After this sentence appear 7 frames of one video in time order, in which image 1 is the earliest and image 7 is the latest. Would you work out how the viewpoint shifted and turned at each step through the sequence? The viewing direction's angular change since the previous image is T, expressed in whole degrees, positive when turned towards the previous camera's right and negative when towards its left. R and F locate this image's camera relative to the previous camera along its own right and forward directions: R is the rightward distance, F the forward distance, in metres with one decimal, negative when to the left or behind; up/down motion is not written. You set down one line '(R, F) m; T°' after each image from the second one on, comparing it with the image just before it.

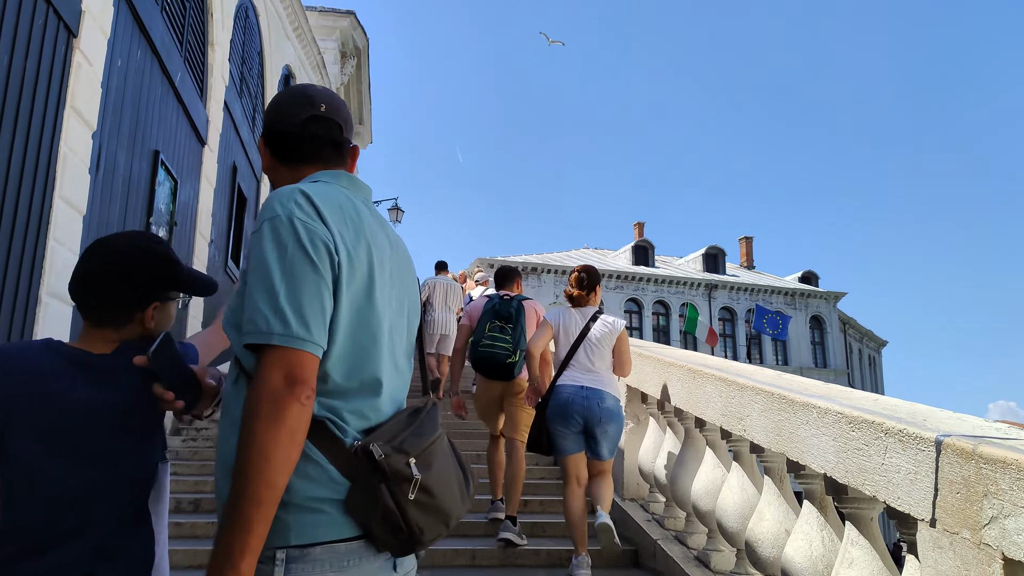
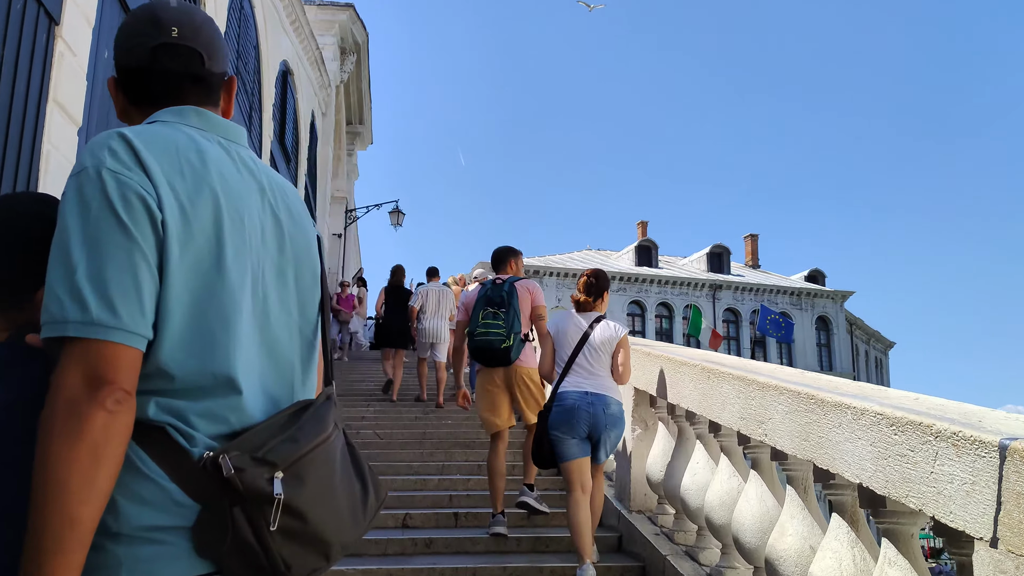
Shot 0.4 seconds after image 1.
(0.0, +0.3) m; 0°
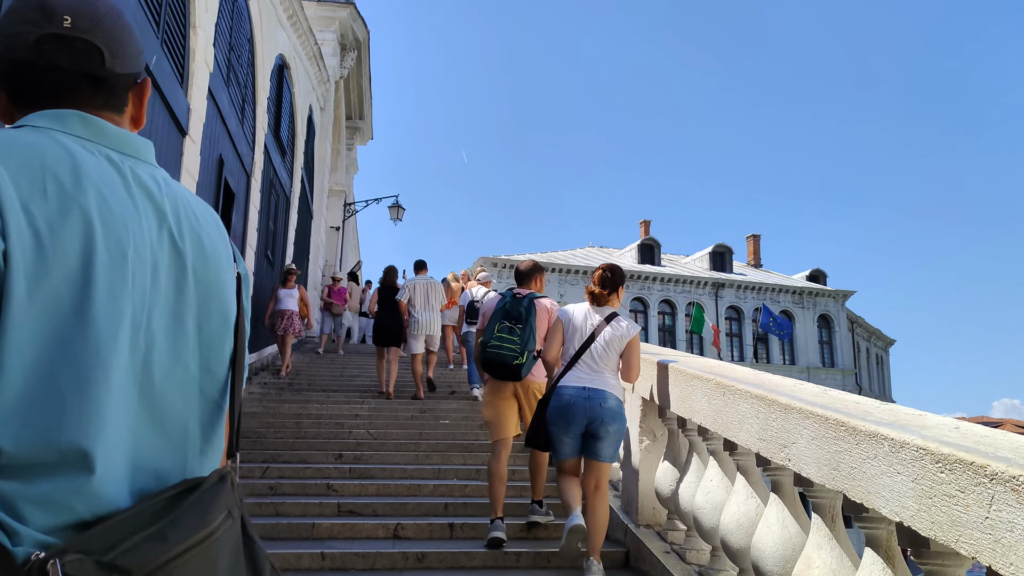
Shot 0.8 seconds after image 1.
(0.0, +0.2) m; 0°
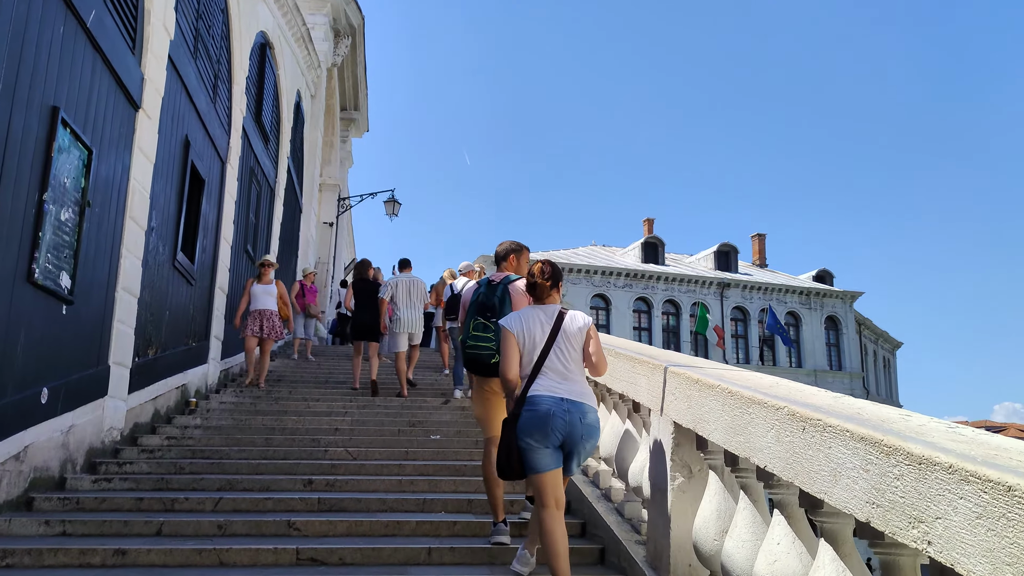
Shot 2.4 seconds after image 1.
(0.0, +0.8) m; 0°
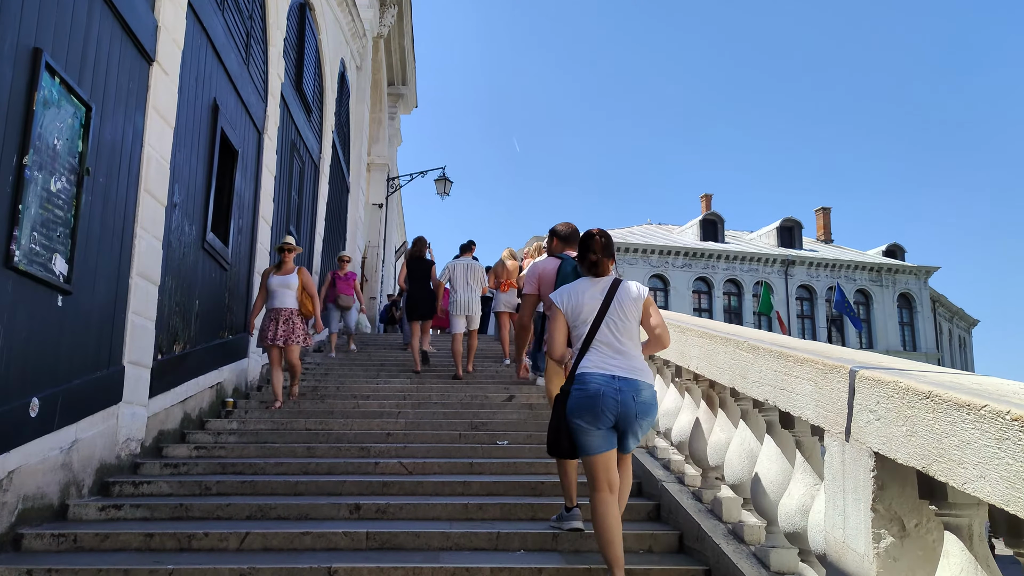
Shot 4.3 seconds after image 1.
(-0.2, +0.9) m; -3°
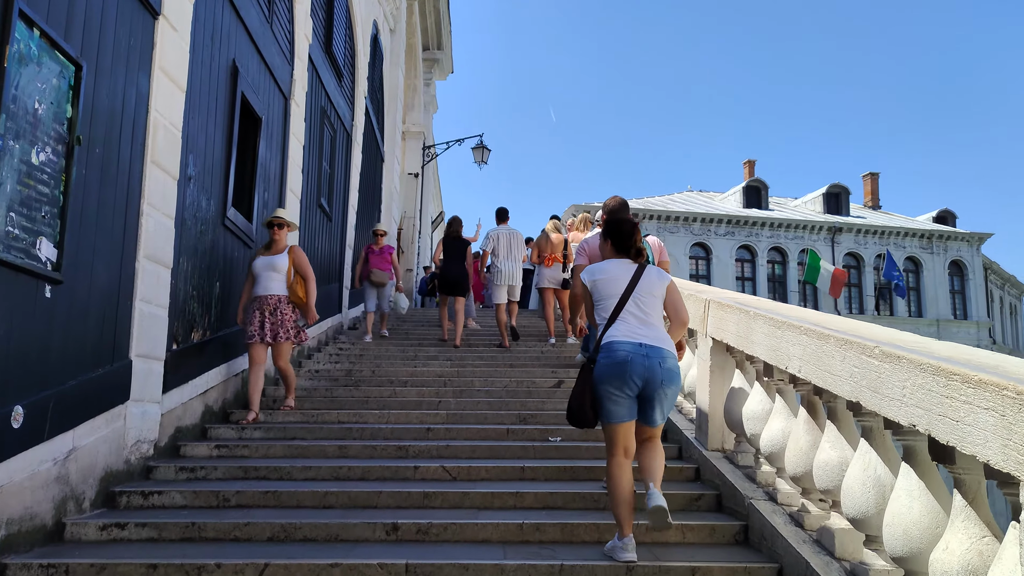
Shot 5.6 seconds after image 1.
(-0.1, +0.6) m; -2°
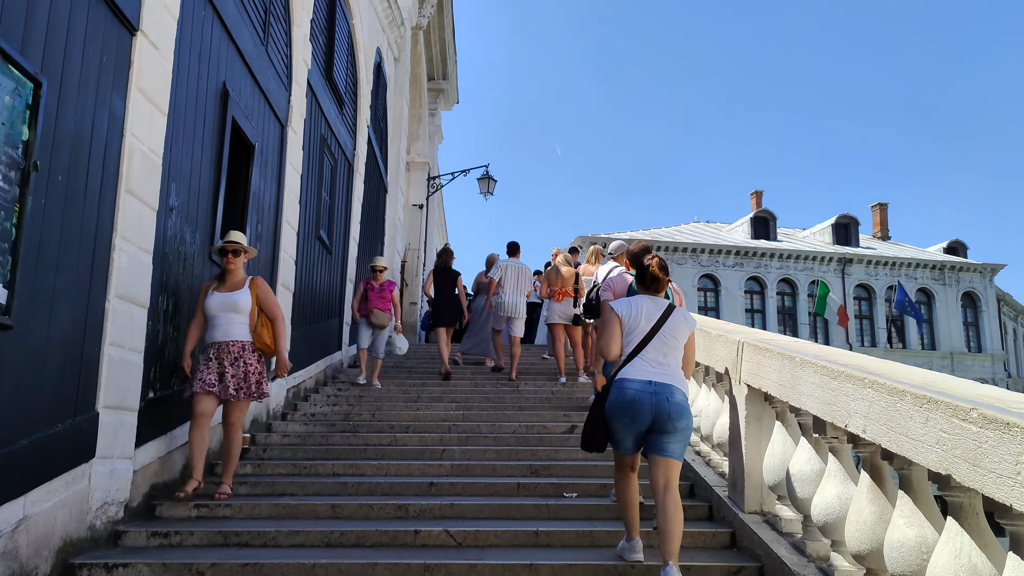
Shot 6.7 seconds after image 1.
(0.0, +0.4) m; 0°
